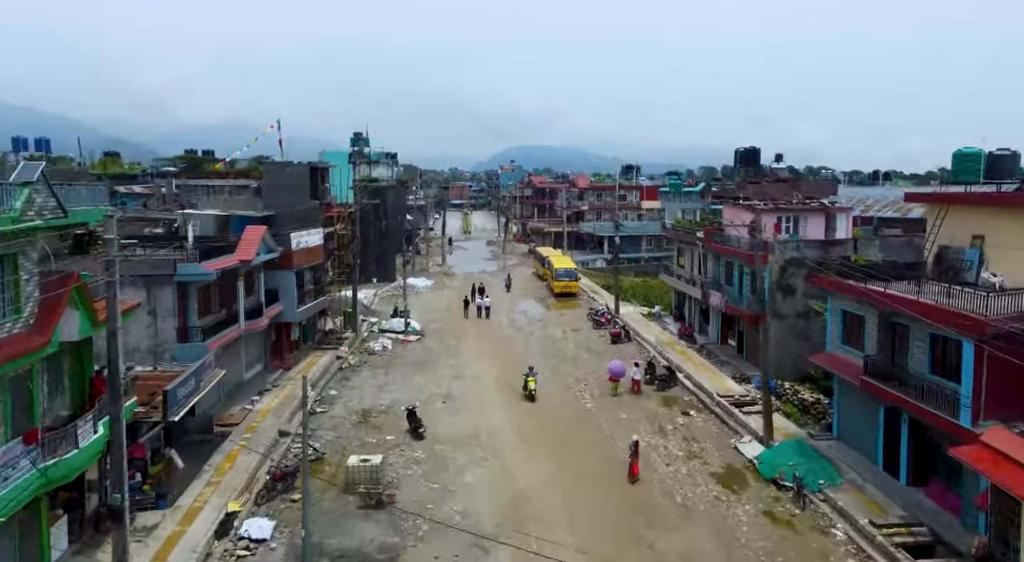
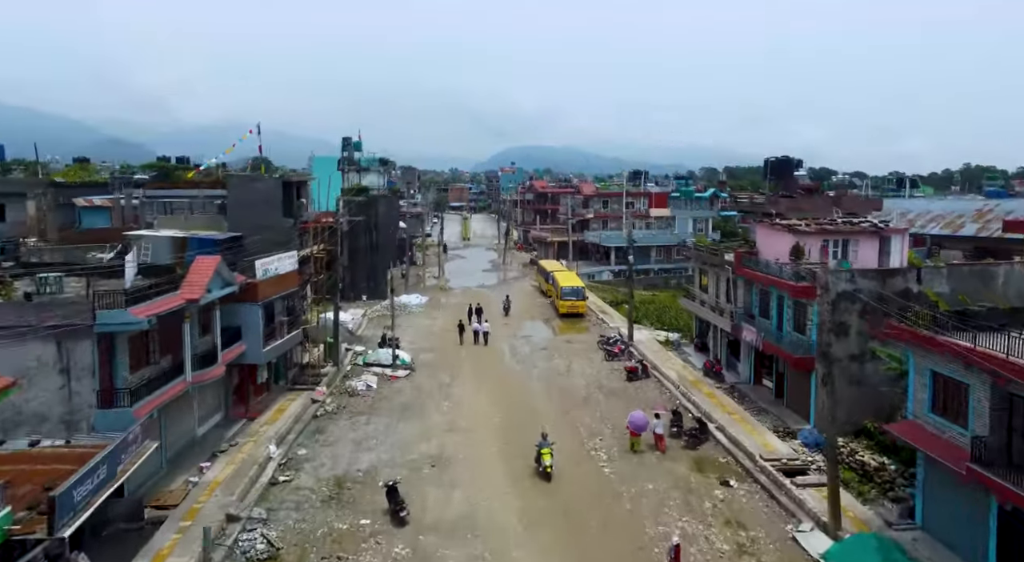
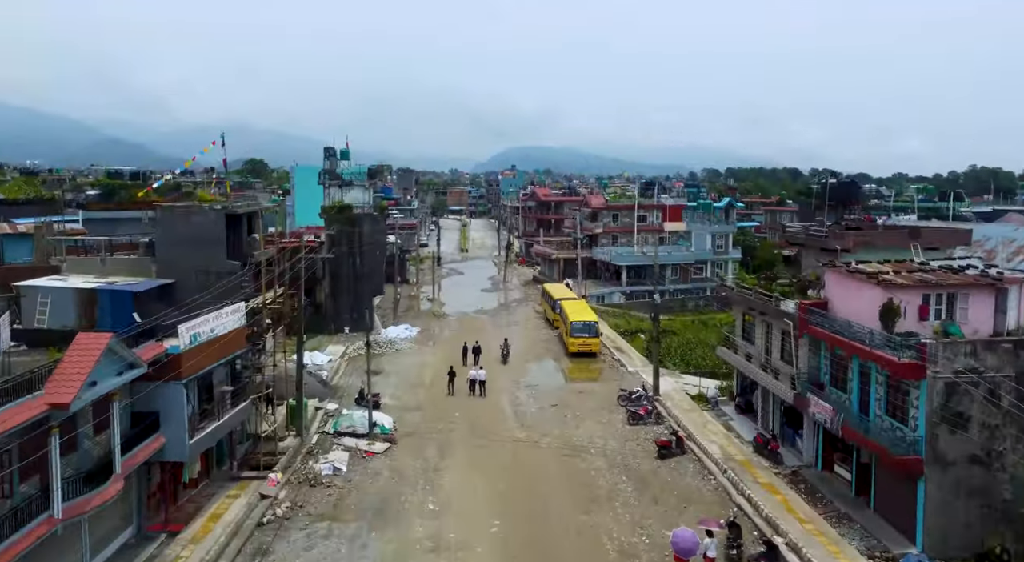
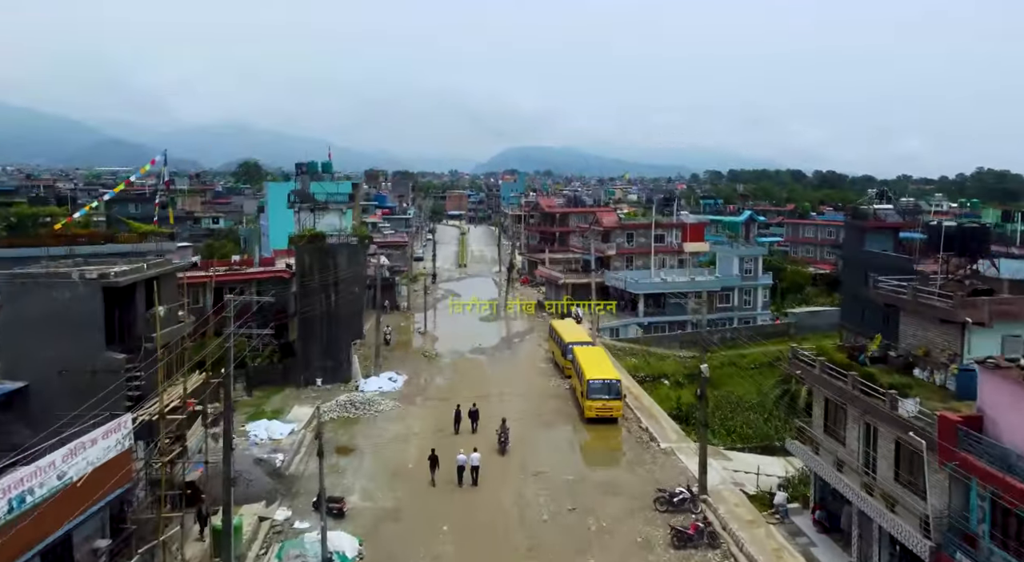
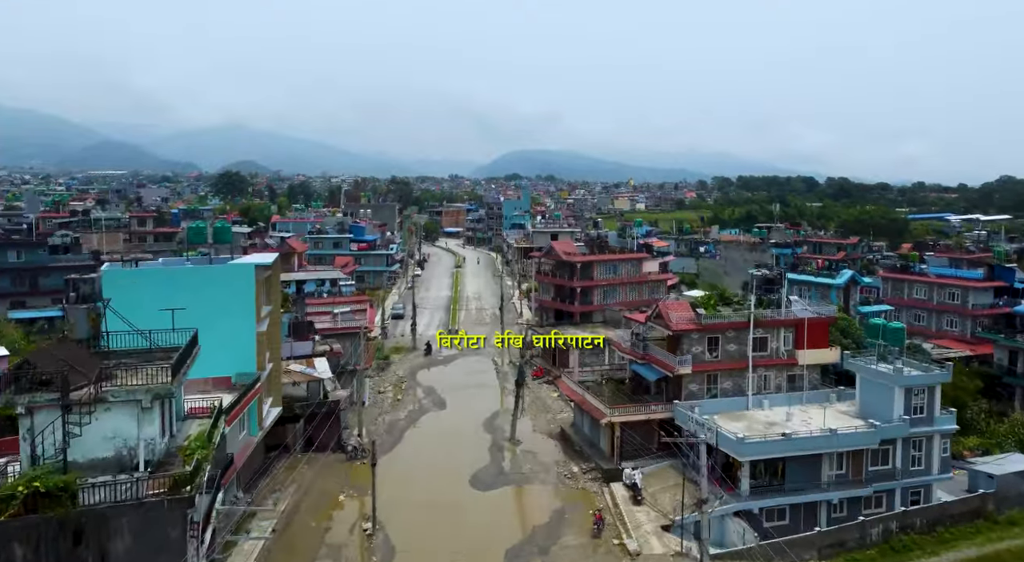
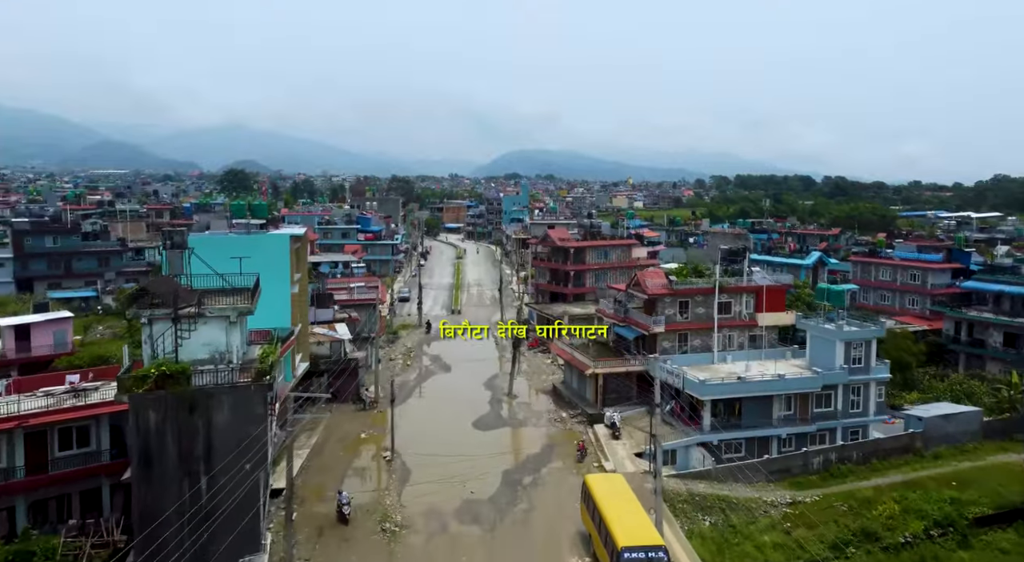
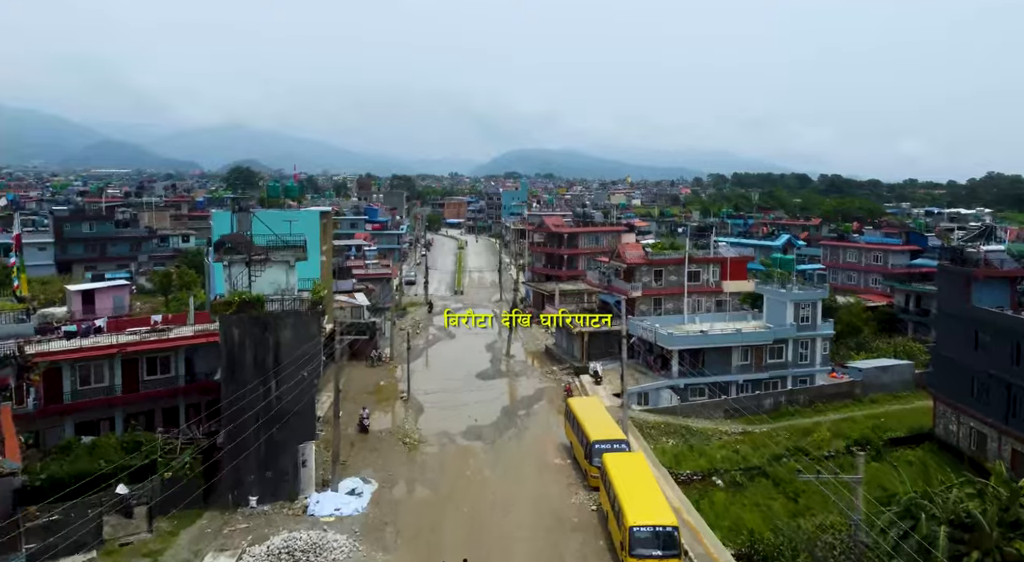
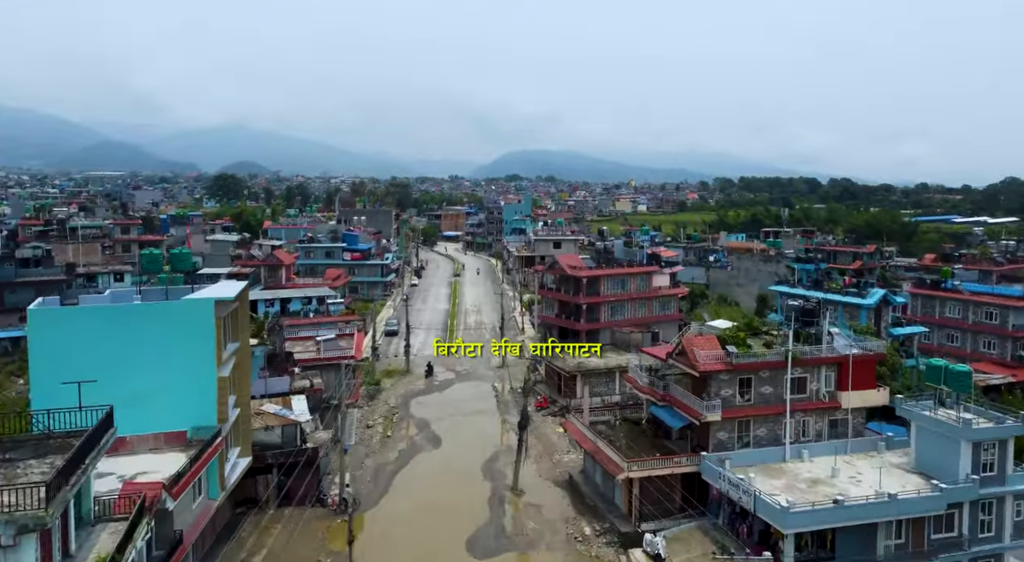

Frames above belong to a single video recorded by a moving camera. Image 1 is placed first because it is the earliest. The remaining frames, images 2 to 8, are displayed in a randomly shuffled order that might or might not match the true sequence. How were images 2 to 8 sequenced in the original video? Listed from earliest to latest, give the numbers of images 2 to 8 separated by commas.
2, 3, 4, 7, 6, 5, 8
